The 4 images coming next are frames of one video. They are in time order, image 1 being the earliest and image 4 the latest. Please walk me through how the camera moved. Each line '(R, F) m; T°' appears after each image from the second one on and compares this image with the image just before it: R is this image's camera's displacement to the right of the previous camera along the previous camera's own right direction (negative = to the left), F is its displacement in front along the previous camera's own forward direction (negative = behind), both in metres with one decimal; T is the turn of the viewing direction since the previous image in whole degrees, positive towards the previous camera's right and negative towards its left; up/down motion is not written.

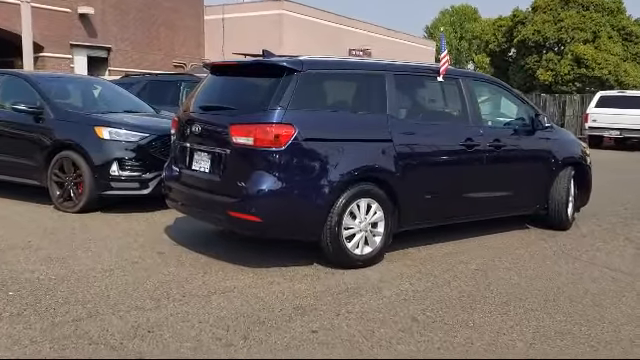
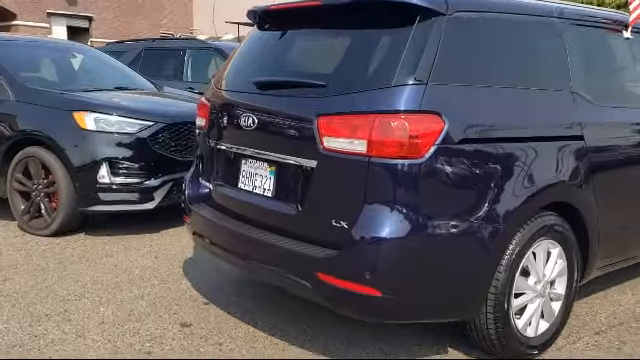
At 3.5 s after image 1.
(-0.8, +2.4) m; +1°
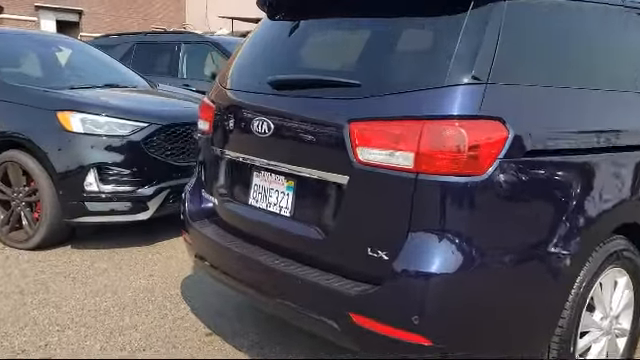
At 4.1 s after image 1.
(-0.2, +0.5) m; +1°
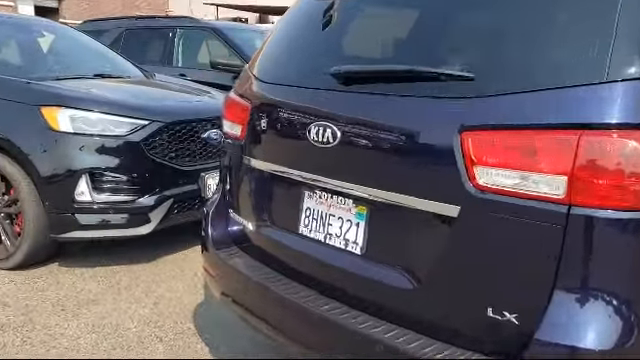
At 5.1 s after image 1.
(-0.3, +0.7) m; +2°
